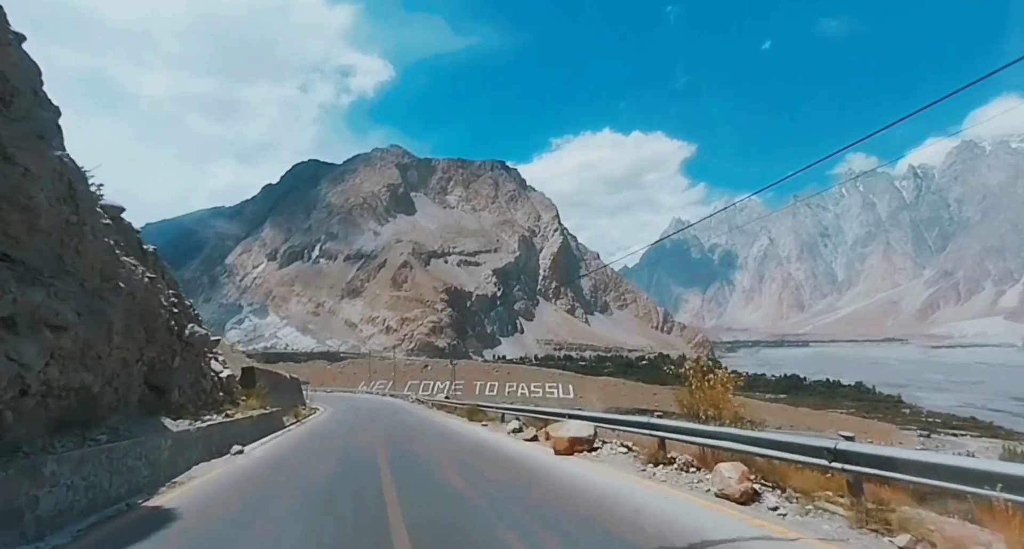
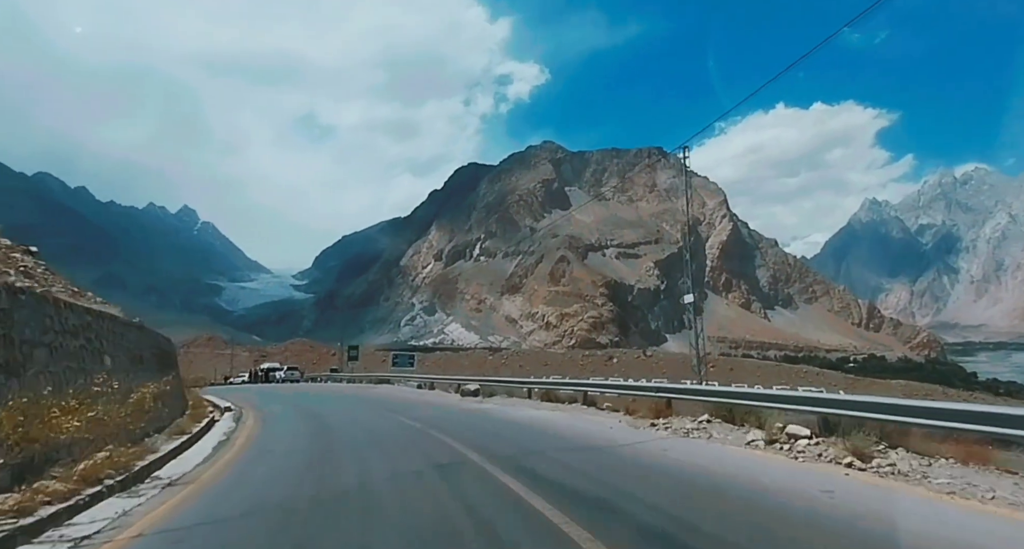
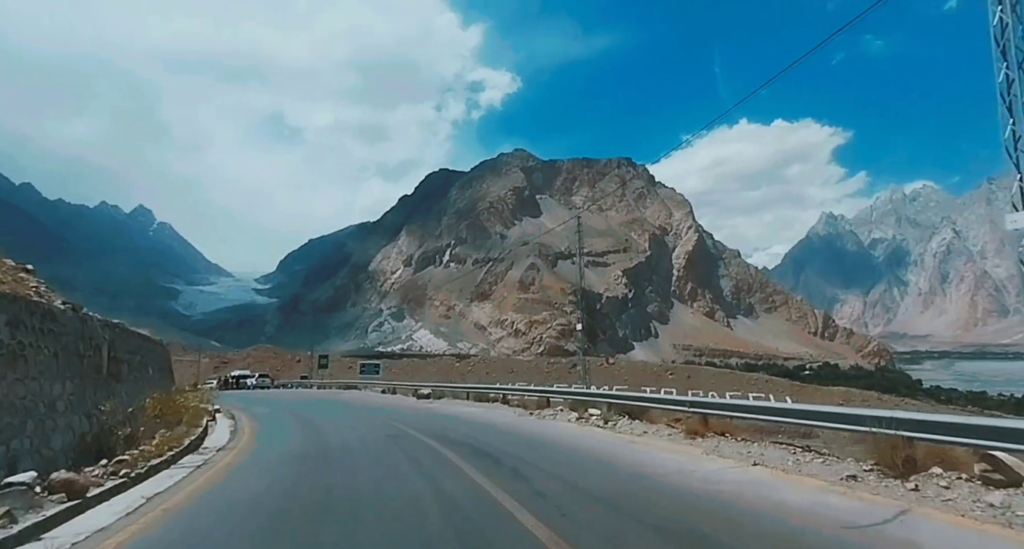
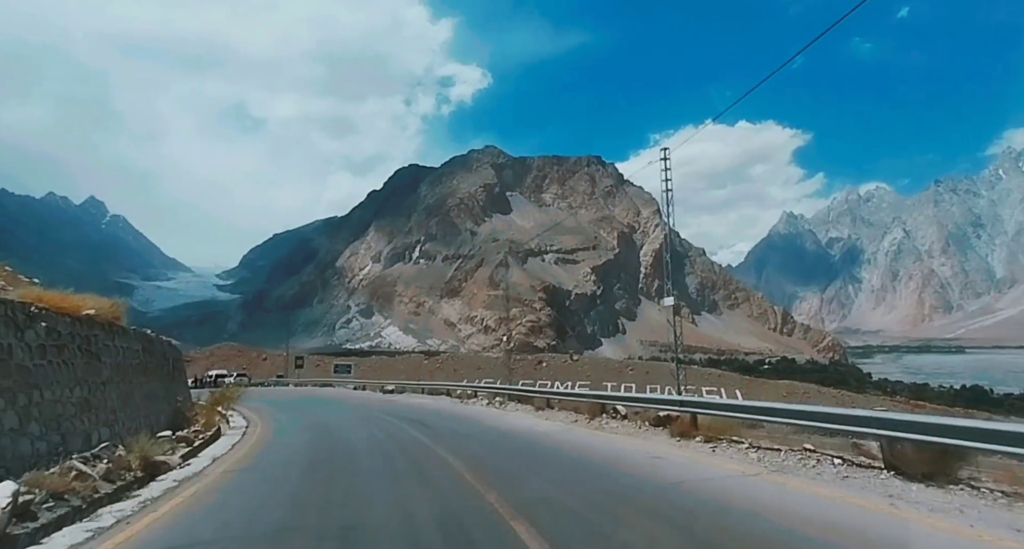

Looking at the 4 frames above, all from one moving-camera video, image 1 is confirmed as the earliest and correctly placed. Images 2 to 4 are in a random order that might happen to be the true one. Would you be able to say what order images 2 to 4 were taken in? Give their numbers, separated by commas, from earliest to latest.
4, 3, 2
